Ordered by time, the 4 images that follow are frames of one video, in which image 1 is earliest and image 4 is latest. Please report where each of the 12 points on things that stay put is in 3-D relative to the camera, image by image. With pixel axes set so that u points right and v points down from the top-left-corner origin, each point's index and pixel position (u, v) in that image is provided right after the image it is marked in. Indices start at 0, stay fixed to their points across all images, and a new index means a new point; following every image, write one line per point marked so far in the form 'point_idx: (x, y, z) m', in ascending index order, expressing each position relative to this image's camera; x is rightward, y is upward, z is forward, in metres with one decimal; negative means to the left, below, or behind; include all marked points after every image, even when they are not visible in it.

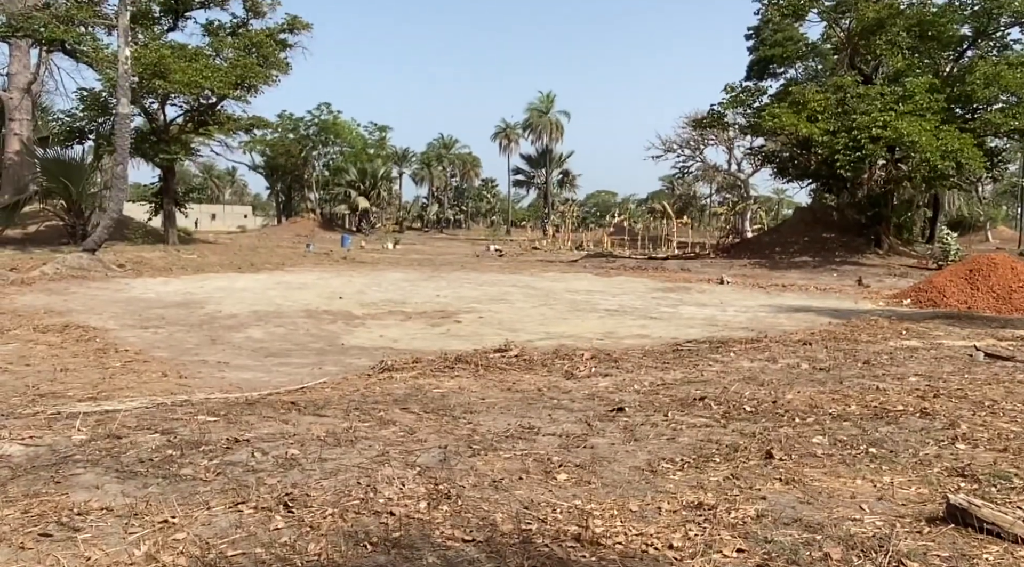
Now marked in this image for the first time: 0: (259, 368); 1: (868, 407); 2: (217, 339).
0: (-2.4, -0.8, +8.3) m
1: (+2.6, -0.9, +6.5) m
2: (-3.3, -0.6, +10.0) m
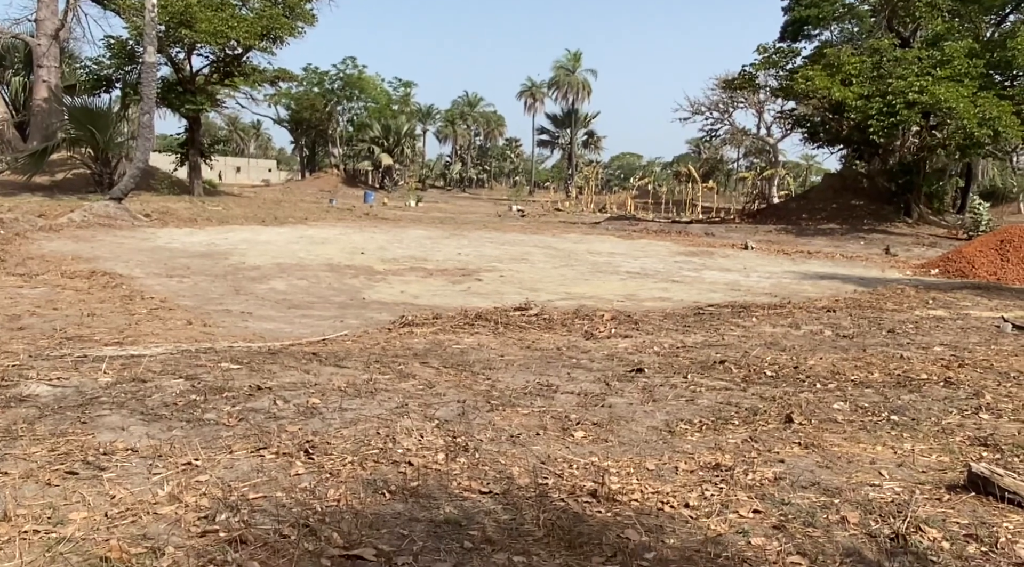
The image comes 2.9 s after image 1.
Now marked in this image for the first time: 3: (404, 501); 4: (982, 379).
0: (-2.2, -0.3, +8.4) m
1: (+2.7, -0.7, +6.5) m
2: (-3.1, -0.1, +10.1) m
3: (-0.5, -1.0, +4.1) m
4: (+3.3, -0.7, +6.3) m
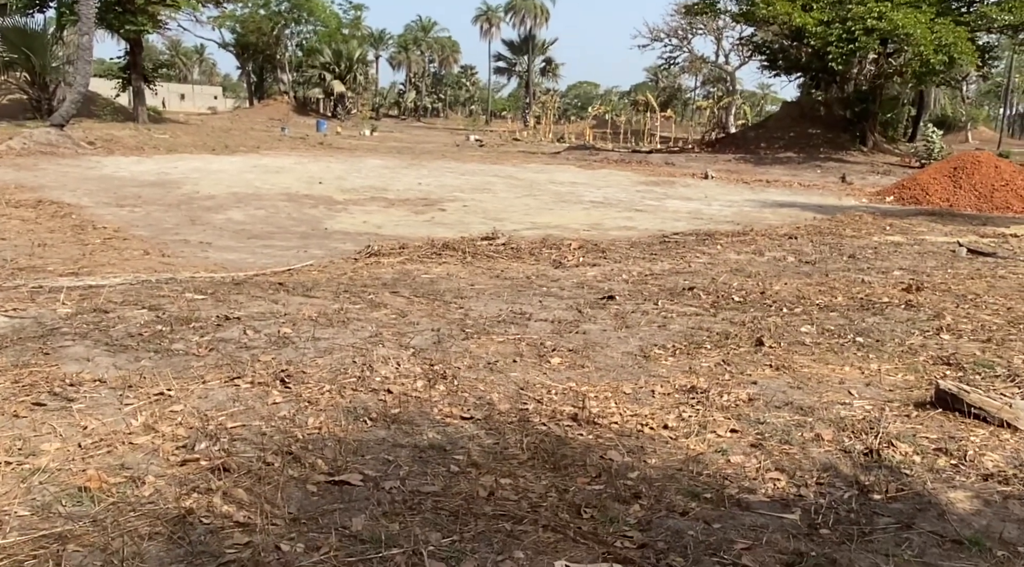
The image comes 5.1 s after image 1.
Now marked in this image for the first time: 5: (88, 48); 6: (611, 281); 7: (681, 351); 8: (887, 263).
0: (-2.5, +0.3, +8.2) m
1: (+2.5, -0.1, +6.6) m
2: (-3.5, +0.7, +9.9) m
3: (-0.6, -0.7, +4.1) m
4: (+3.1, -0.1, +6.5) m
5: (-9.3, +5.1, +19.7) m
6: (+0.8, 0.0, +7.1) m
7: (+1.0, -0.4, +5.3) m
8: (+3.3, +0.2, +8.0) m
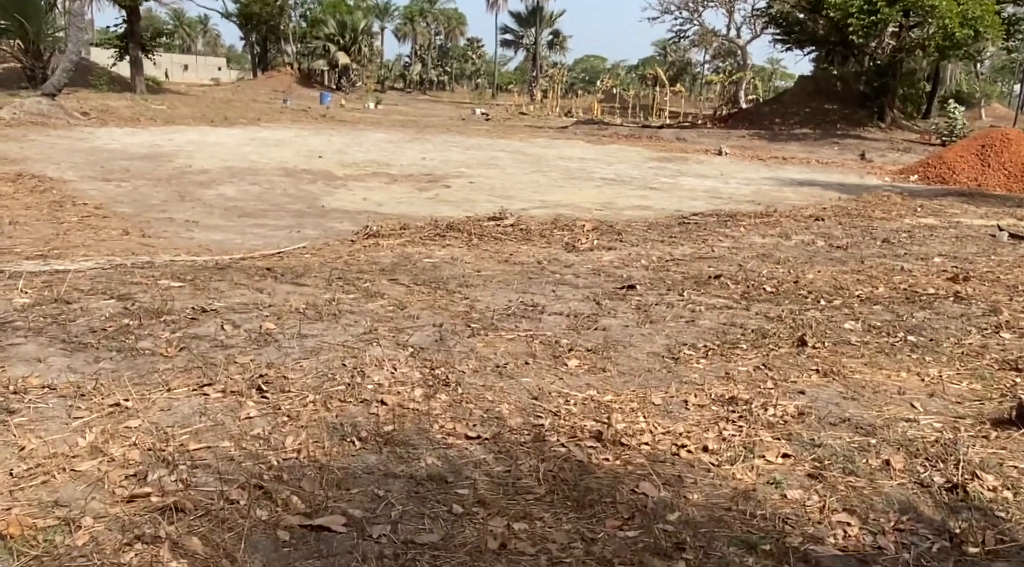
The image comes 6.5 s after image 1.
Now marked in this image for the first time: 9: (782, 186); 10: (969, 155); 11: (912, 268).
0: (-2.4, +0.5, +7.8) m
1: (+2.5, 0.0, +6.2) m
2: (-3.4, +0.9, +9.5) m
3: (-0.6, -0.6, +3.7) m
4: (+3.1, -0.1, +6.1) m
5: (-9.1, +5.7, +19.2) m
6: (+0.8, +0.1, +6.7) m
7: (+1.0, -0.3, +4.9) m
8: (+3.4, +0.3, +7.6) m
9: (+3.7, +1.4, +12.5) m
10: (+7.2, +2.0, +14.3) m
11: (+2.9, +0.1, +6.8) m
